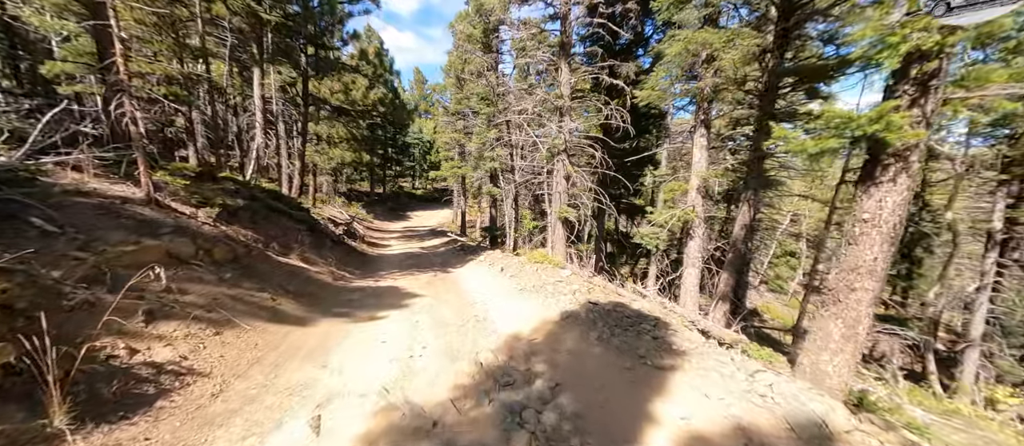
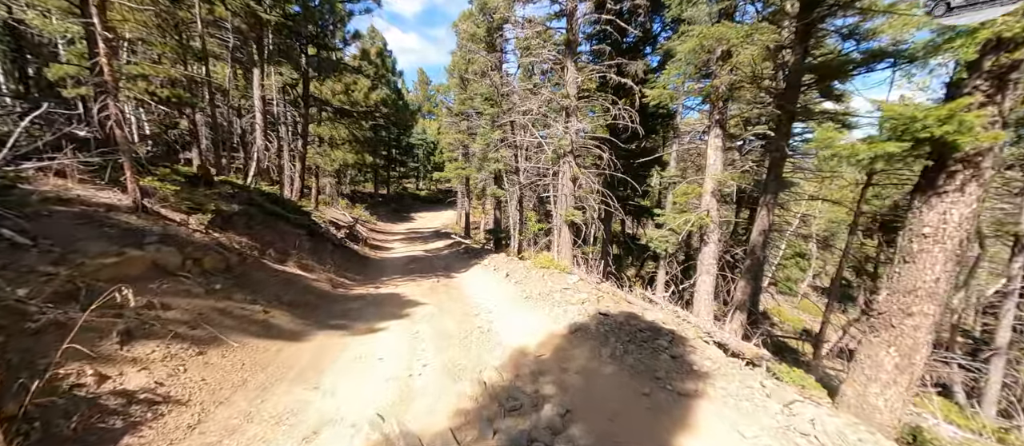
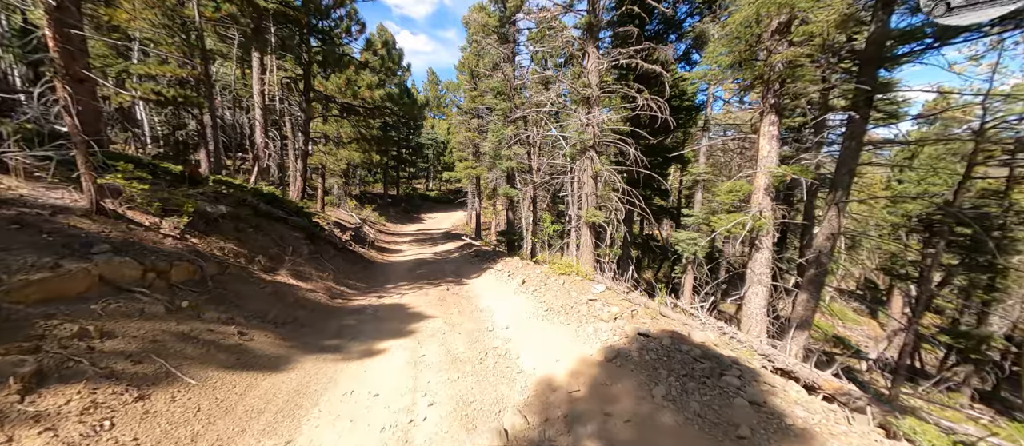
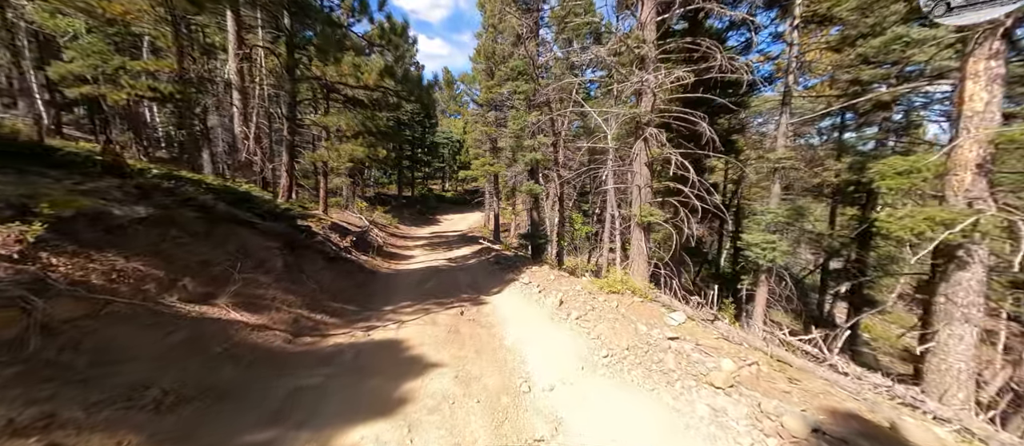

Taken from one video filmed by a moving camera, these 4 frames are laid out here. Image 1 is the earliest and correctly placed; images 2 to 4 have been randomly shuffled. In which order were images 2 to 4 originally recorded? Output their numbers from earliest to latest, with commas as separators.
2, 3, 4
